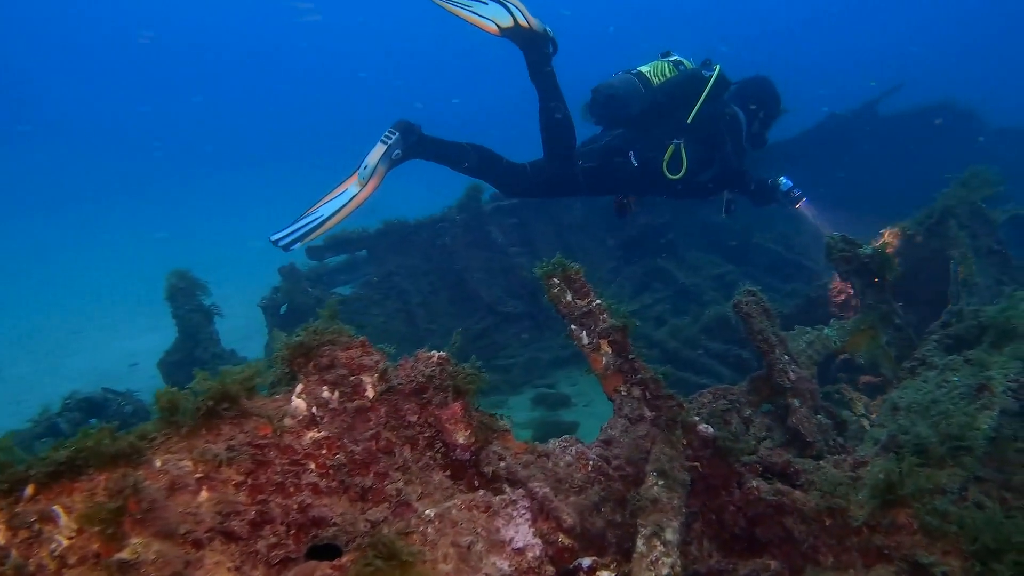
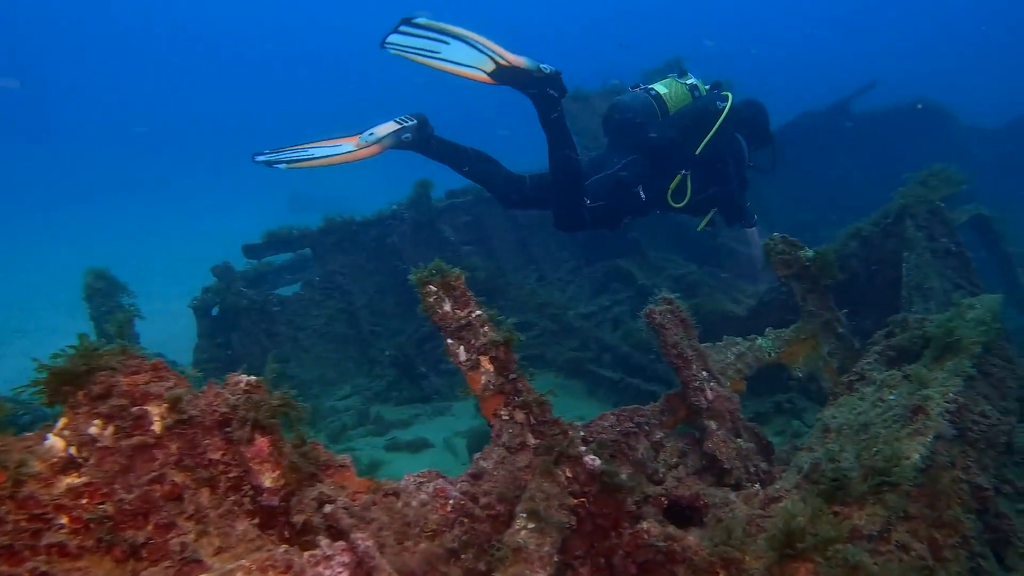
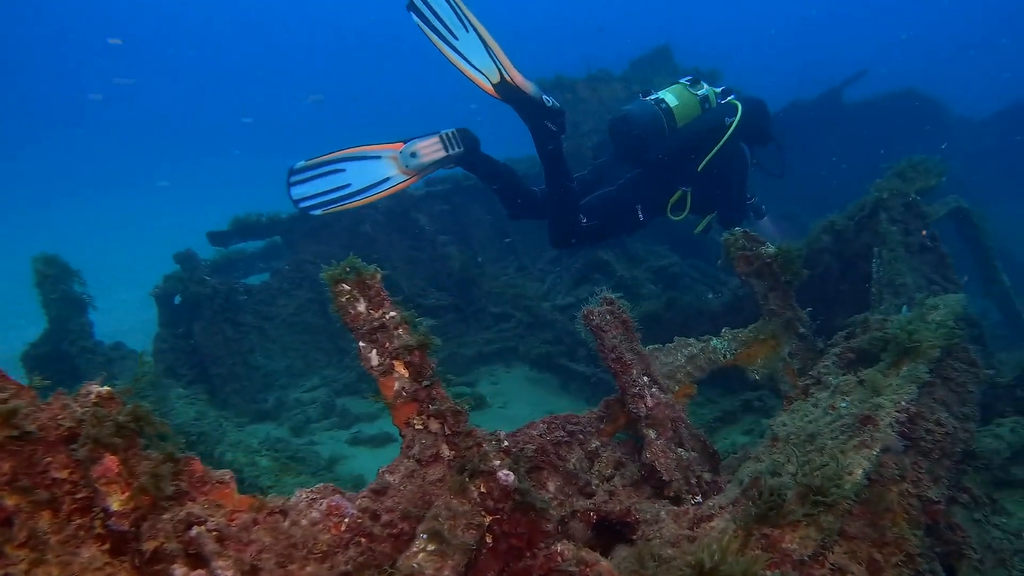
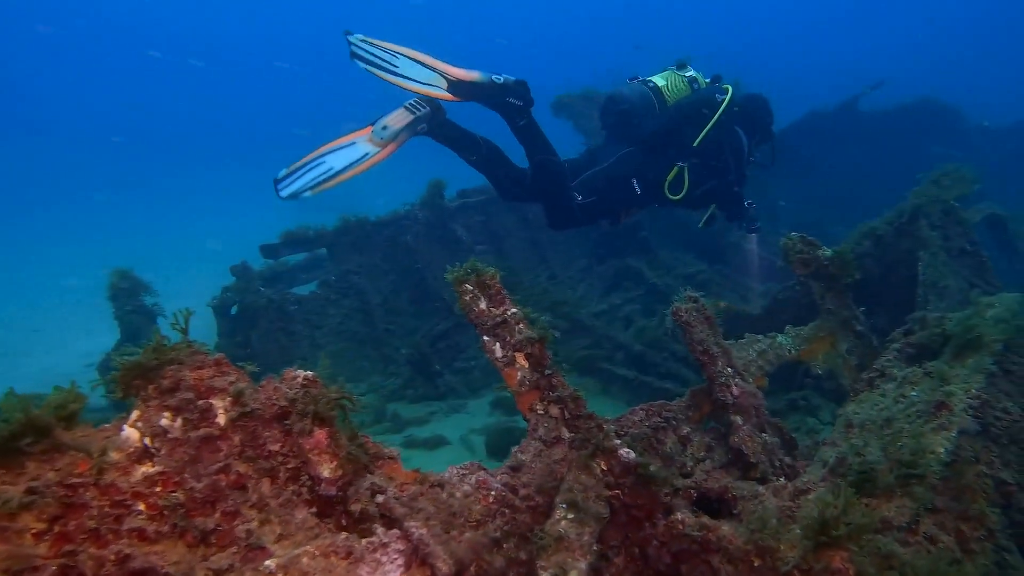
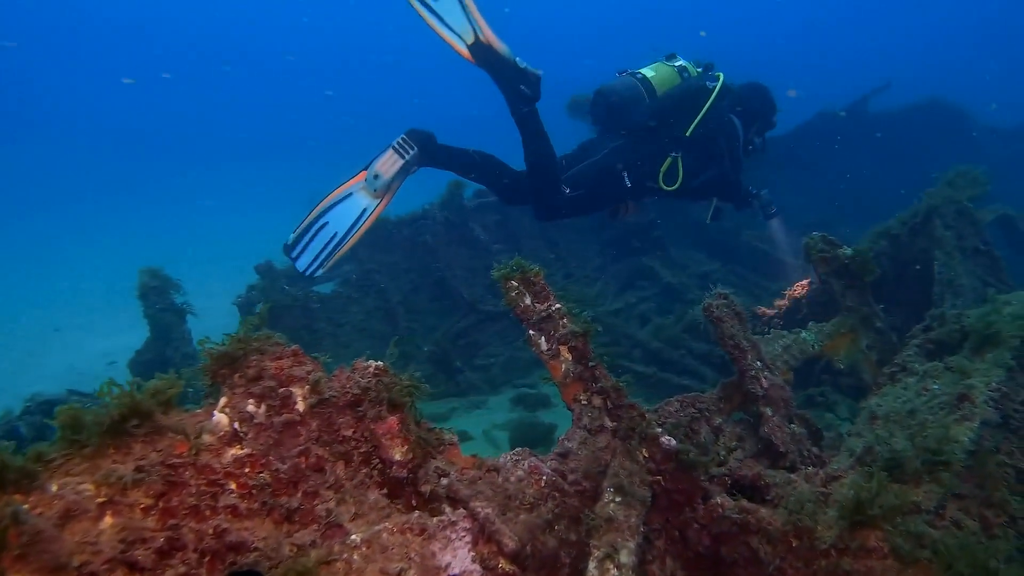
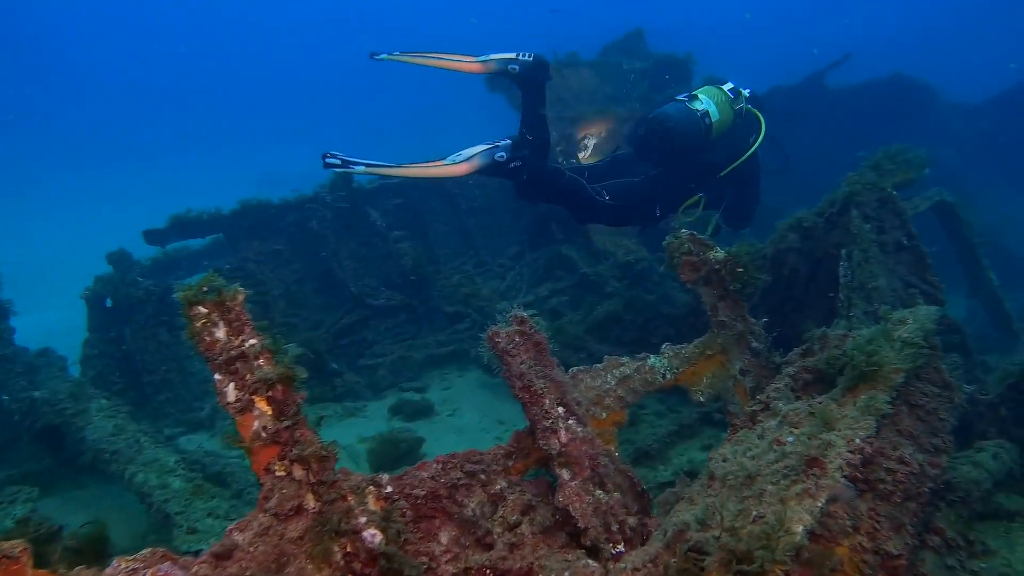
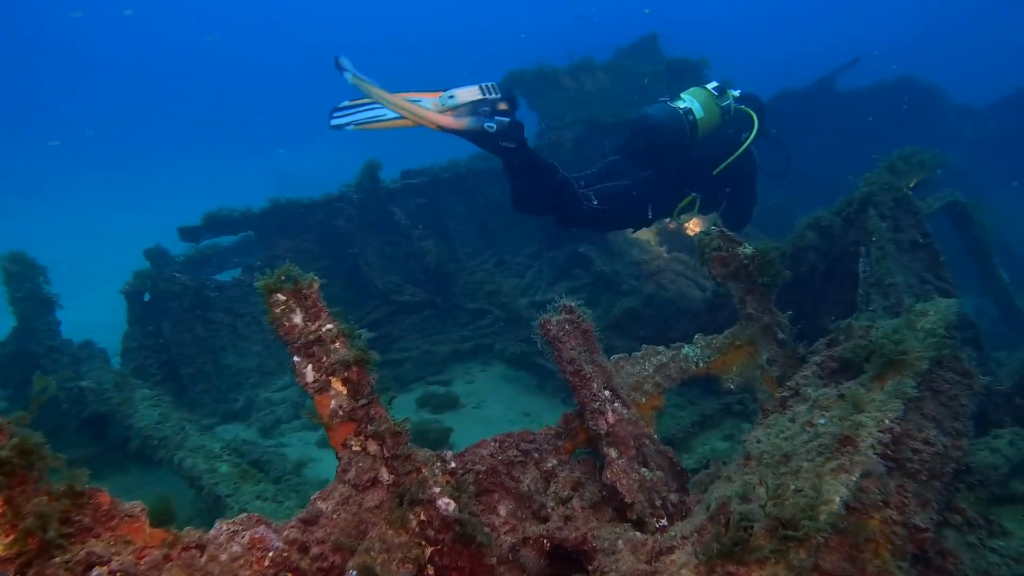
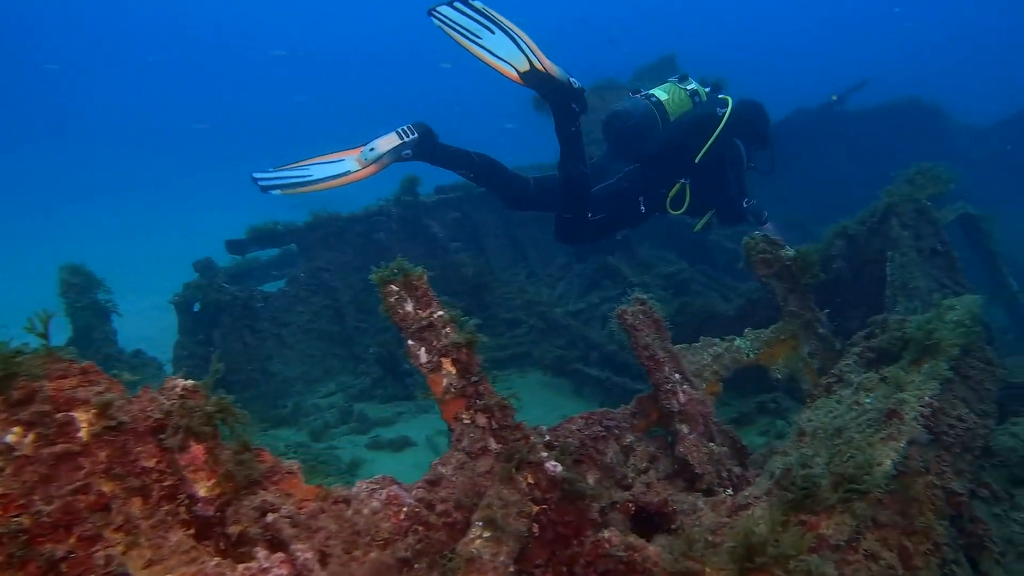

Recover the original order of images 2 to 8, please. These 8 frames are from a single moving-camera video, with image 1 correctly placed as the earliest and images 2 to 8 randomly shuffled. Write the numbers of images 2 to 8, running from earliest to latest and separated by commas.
5, 4, 2, 8, 3, 7, 6
